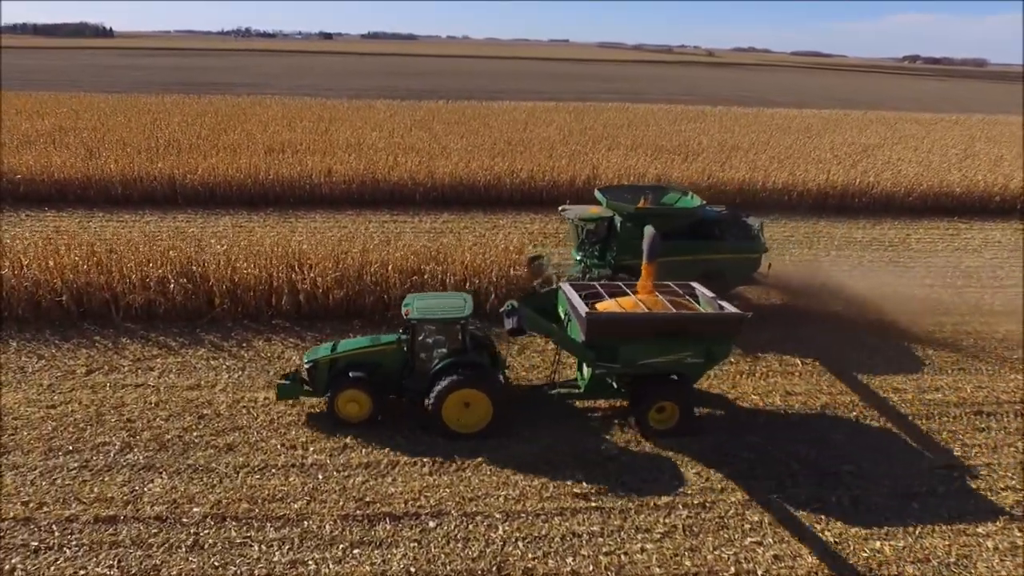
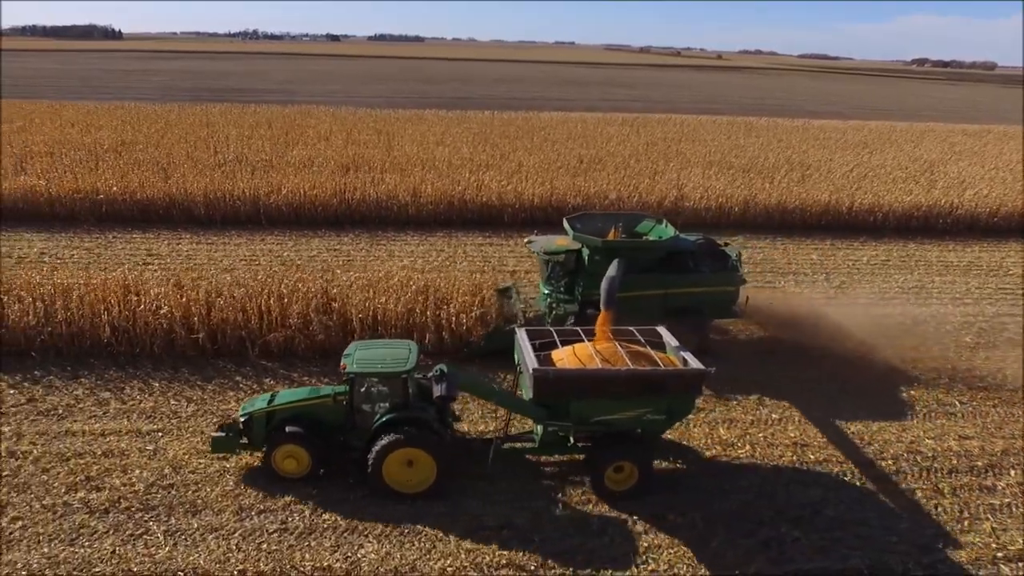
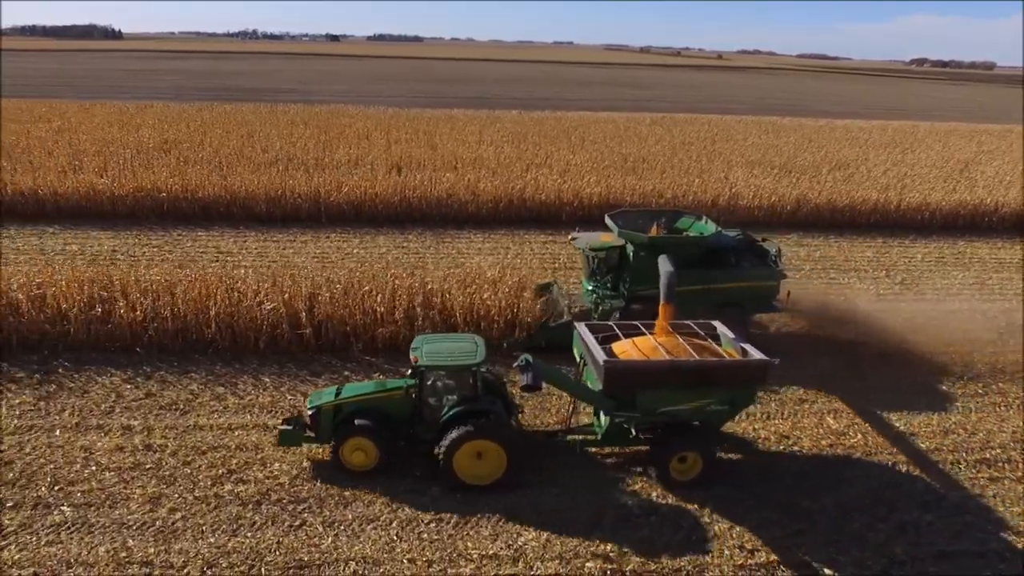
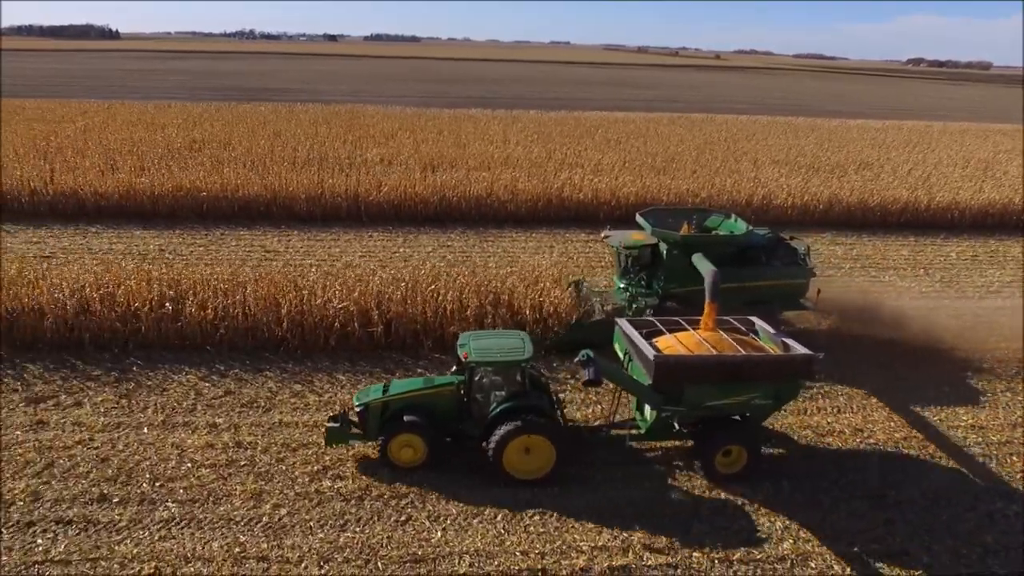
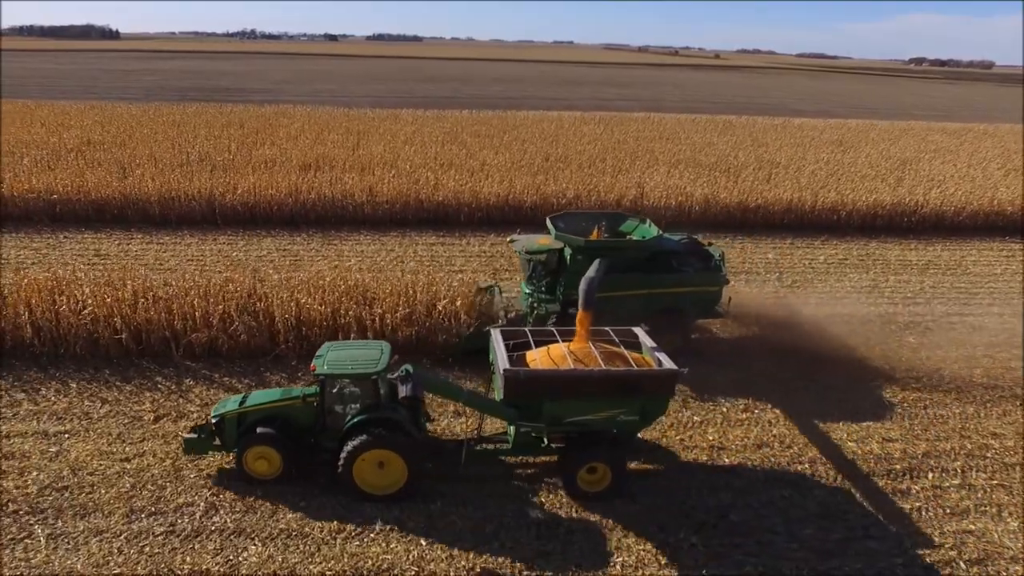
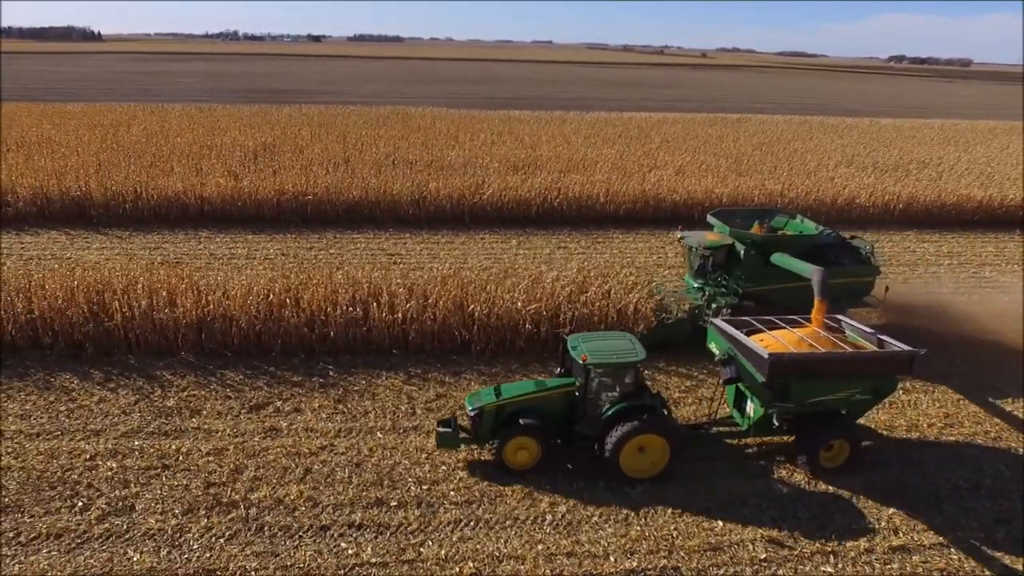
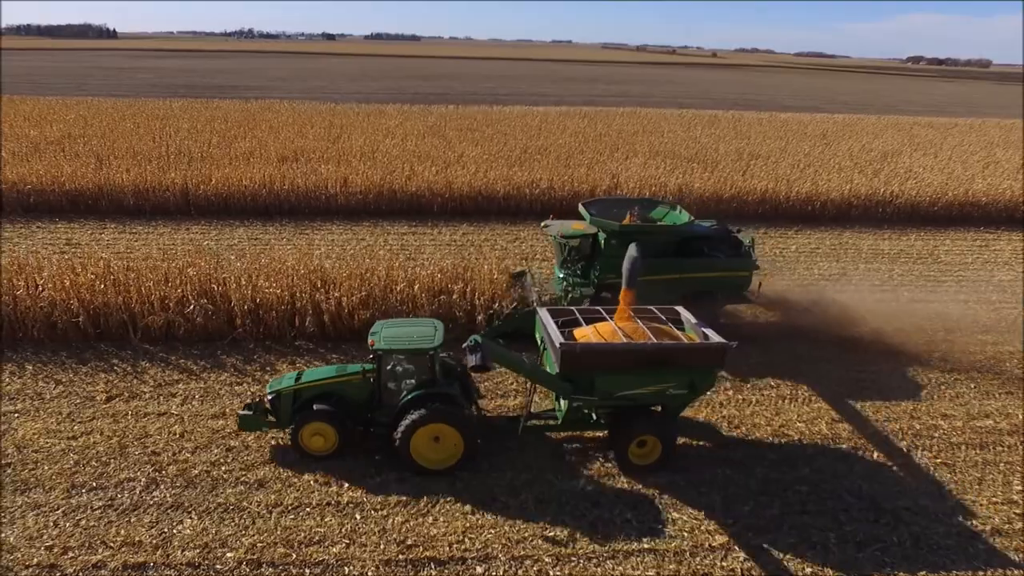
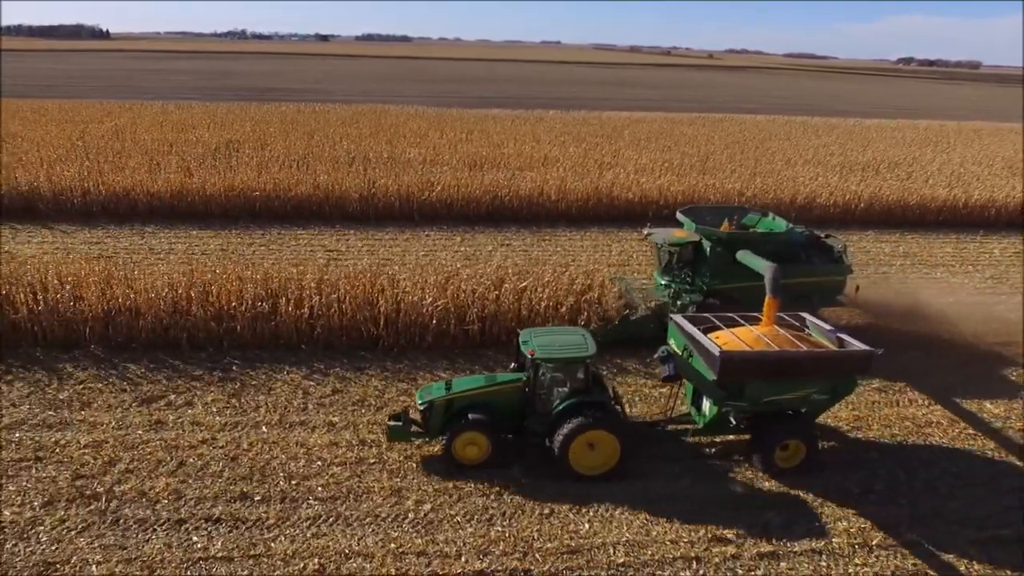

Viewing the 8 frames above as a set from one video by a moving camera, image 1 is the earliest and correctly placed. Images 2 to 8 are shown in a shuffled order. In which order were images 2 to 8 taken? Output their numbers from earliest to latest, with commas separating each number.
7, 5, 2, 3, 4, 8, 6
